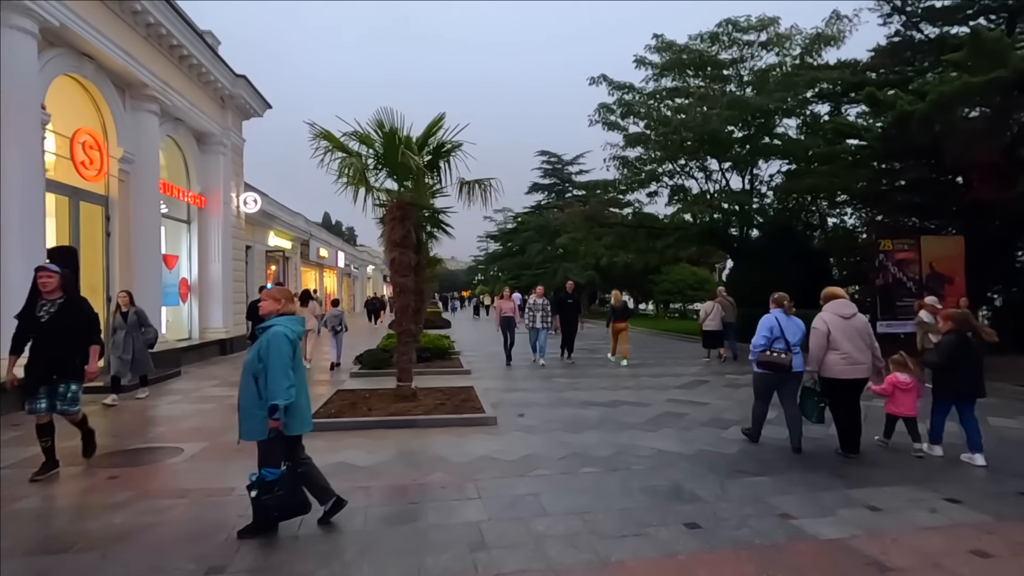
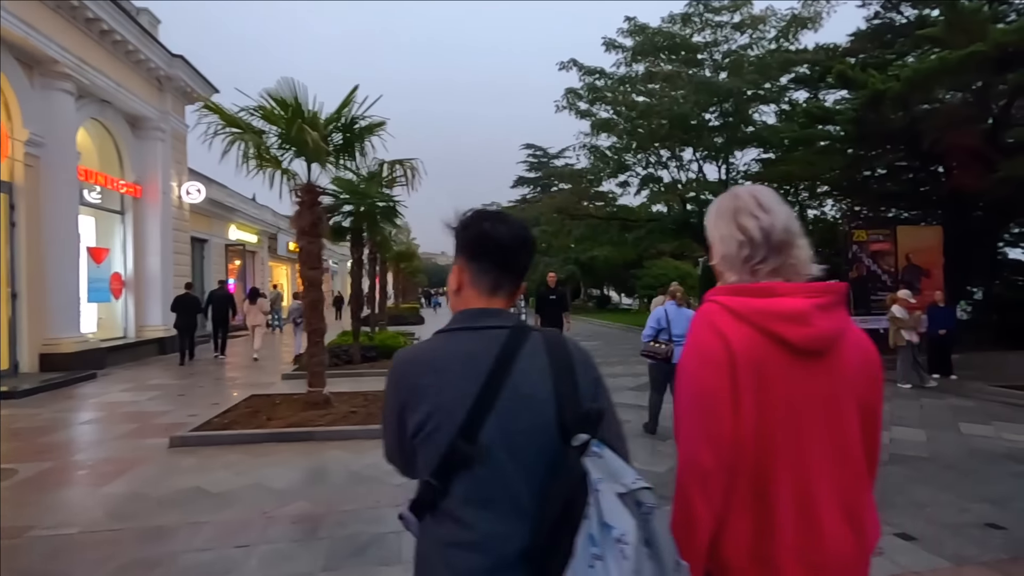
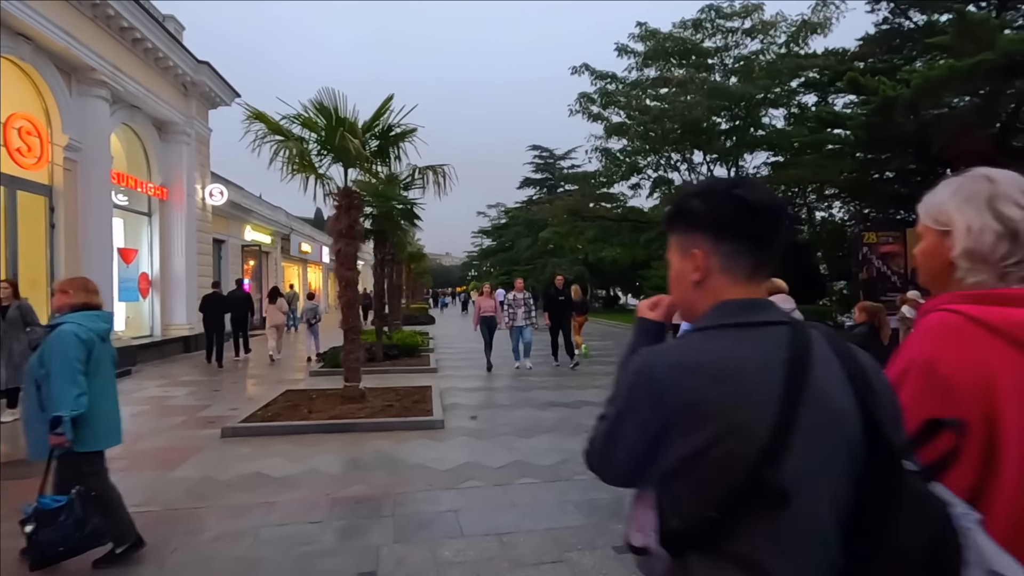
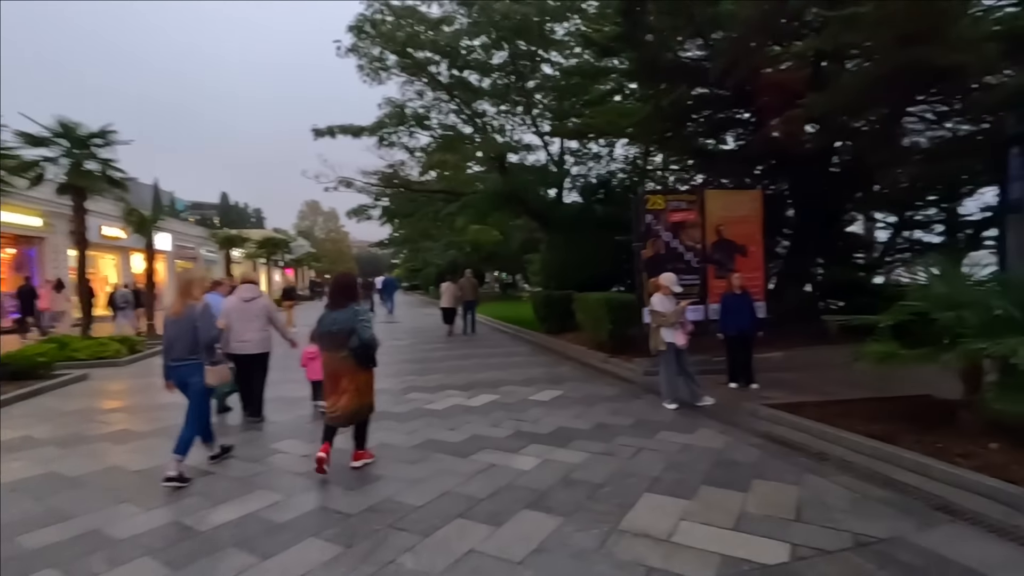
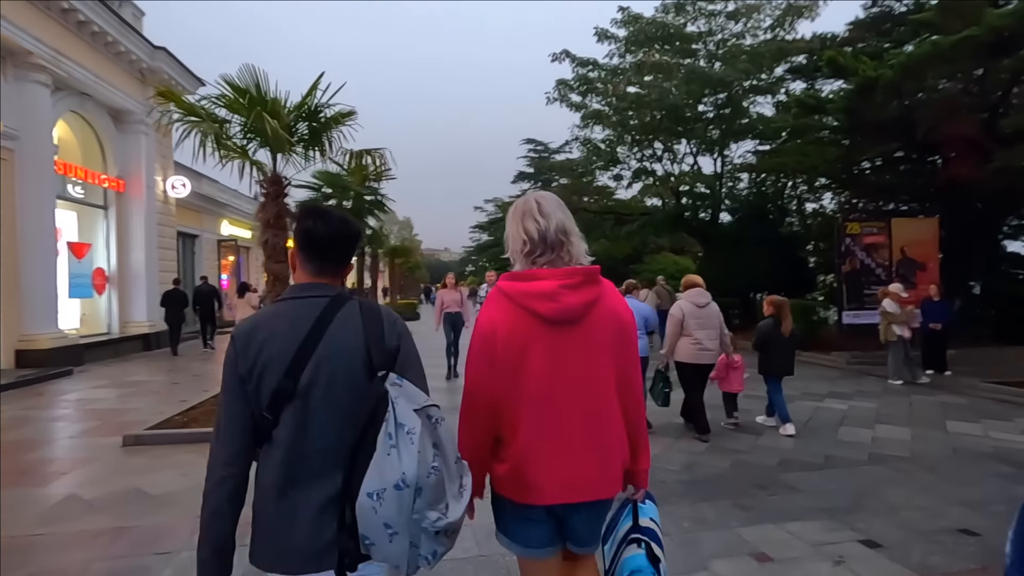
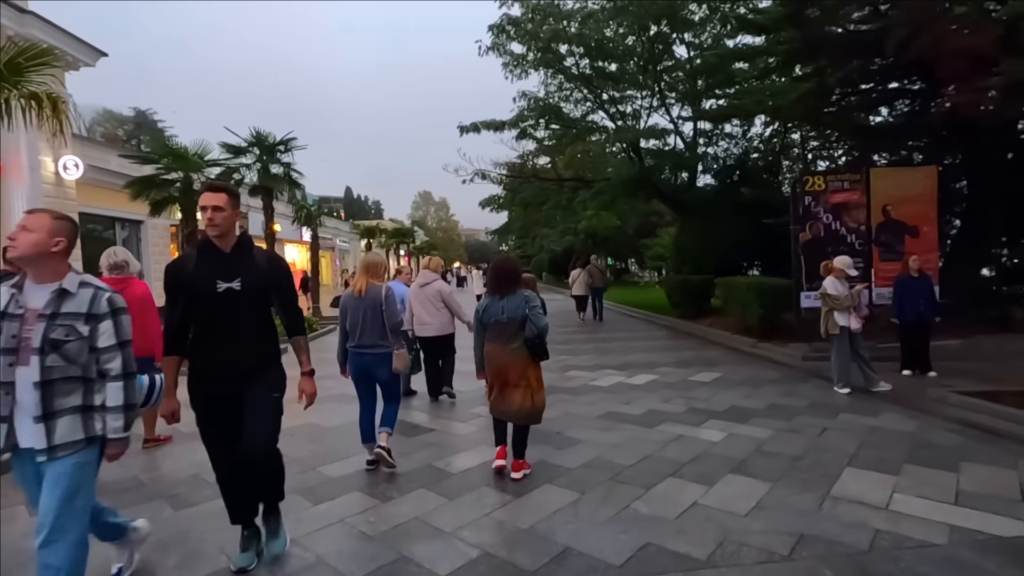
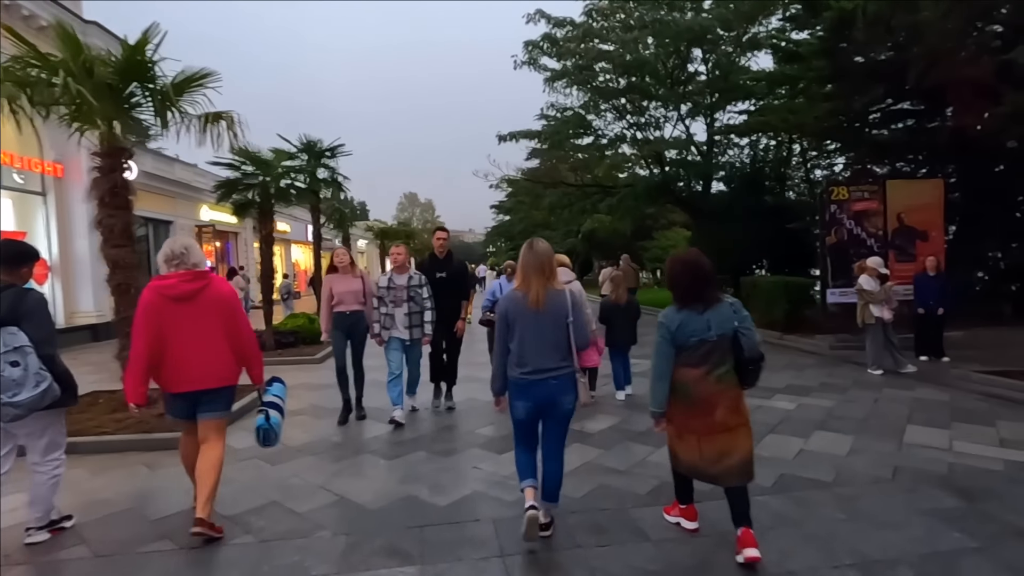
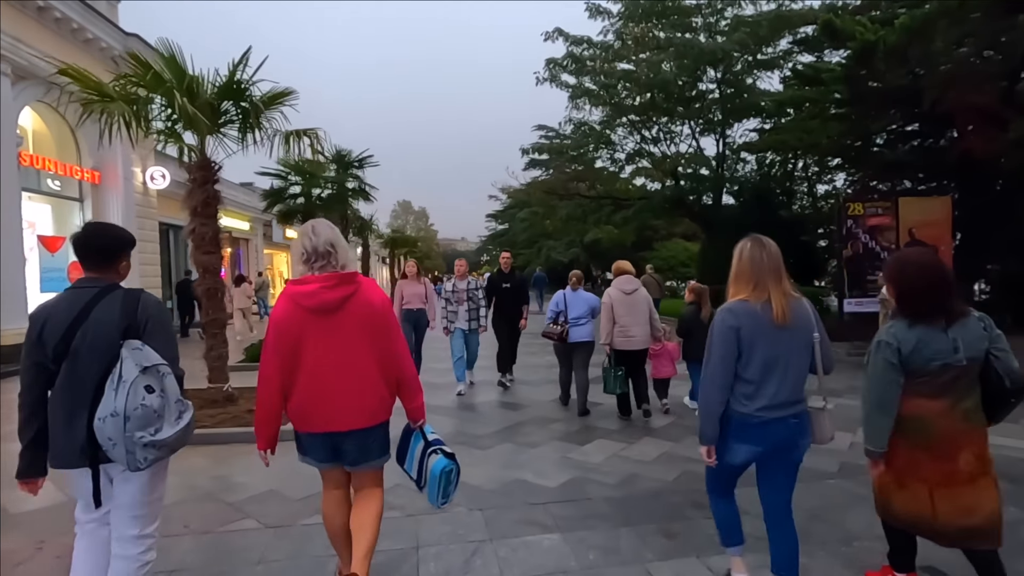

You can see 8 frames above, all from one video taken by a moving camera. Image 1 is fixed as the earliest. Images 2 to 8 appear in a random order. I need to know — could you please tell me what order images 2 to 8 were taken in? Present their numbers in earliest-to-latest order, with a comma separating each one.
3, 2, 5, 8, 7, 6, 4
